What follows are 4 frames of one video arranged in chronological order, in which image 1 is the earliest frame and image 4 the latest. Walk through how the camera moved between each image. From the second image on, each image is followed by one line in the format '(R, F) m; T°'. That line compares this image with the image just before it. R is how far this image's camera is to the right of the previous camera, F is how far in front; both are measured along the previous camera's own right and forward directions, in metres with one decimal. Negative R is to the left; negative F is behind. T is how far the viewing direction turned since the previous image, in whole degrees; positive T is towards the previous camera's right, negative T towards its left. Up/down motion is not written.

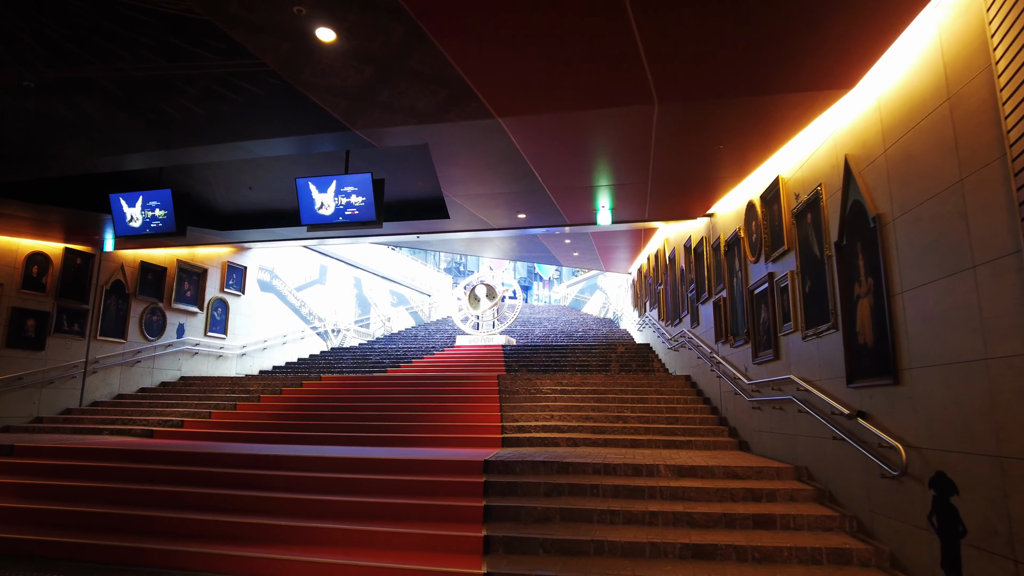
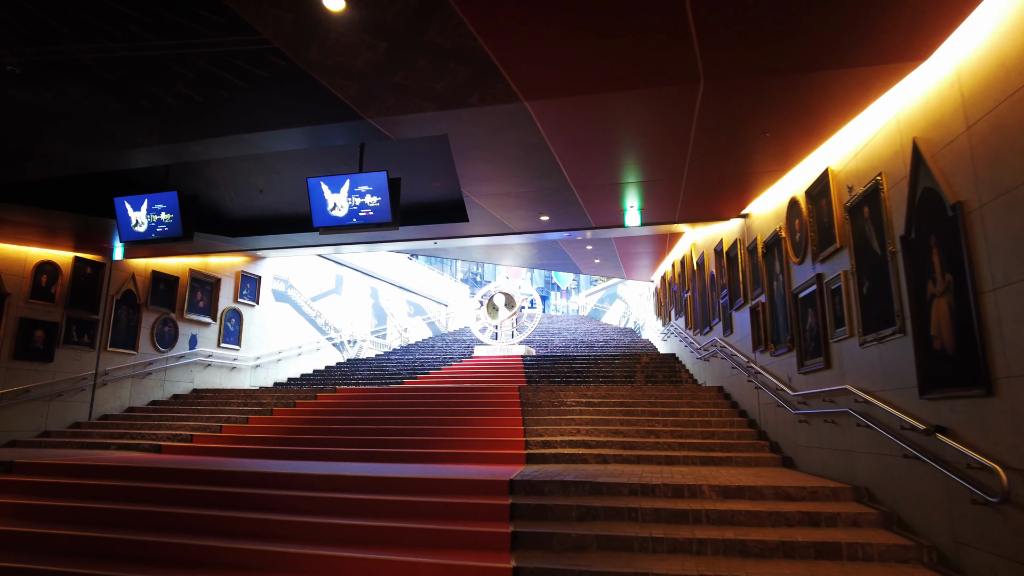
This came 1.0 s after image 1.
(-0.1, +0.5) m; -1°
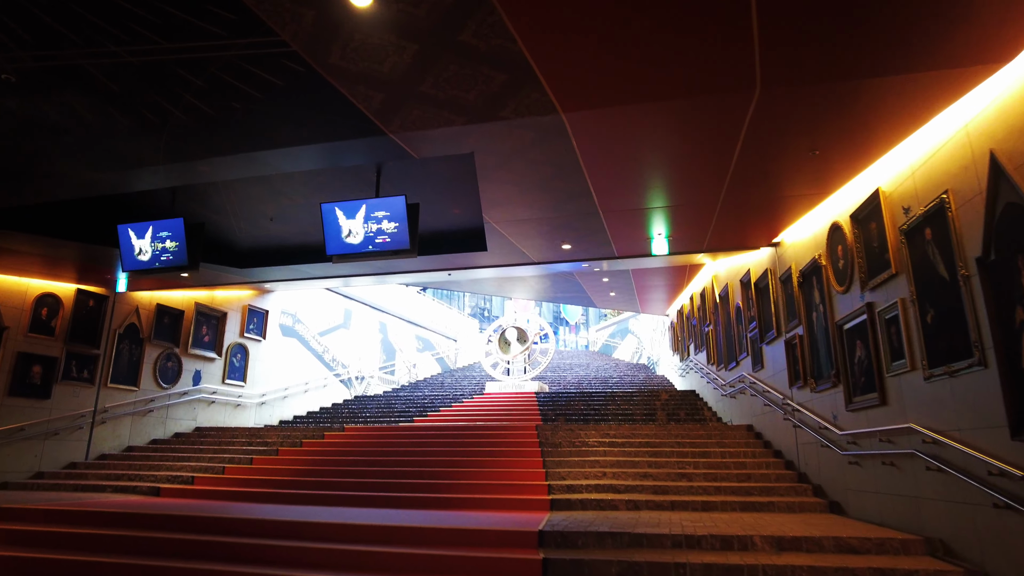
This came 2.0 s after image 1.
(-0.2, +0.4) m; 0°
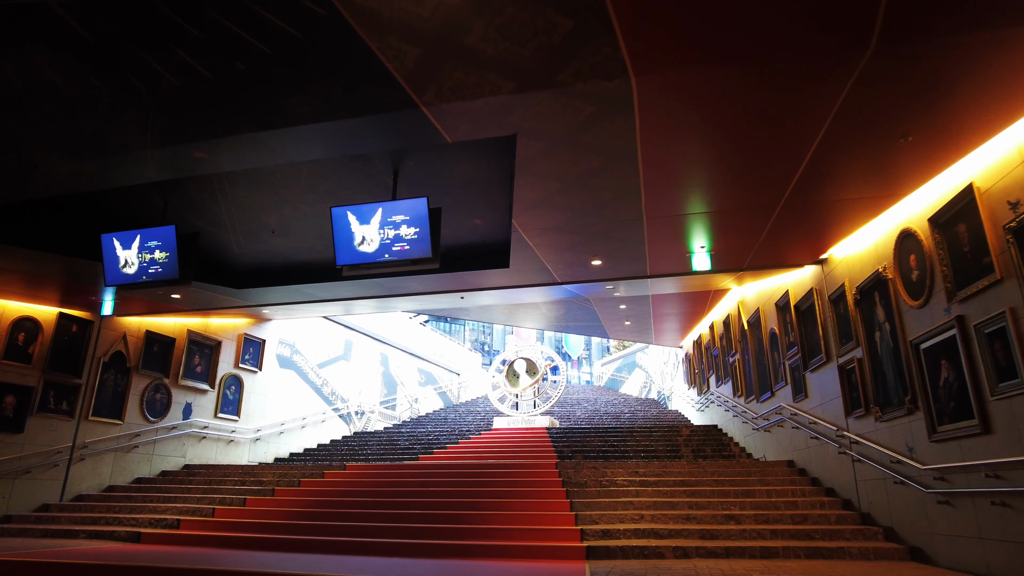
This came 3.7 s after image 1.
(-0.4, +0.8) m; 0°
